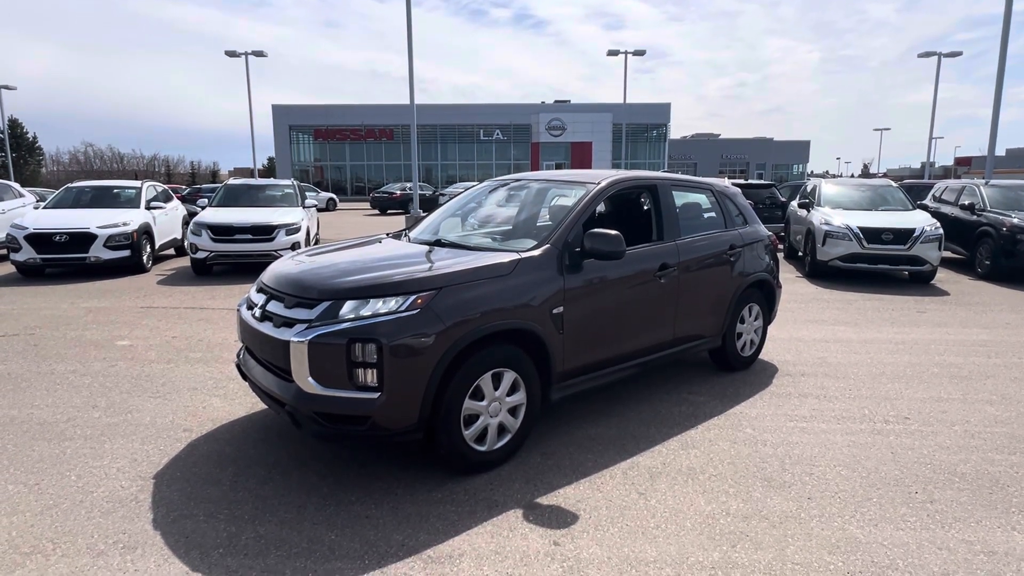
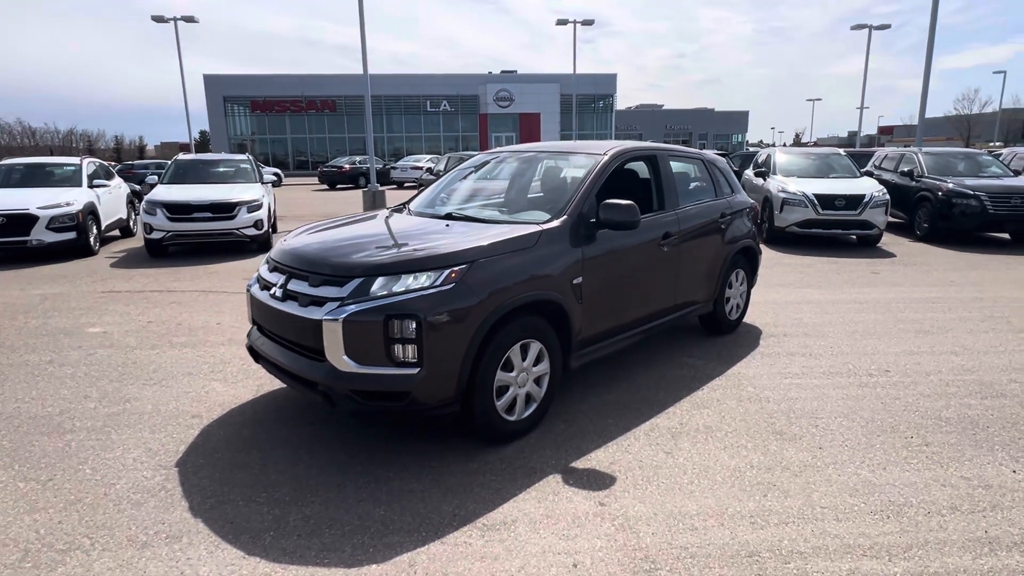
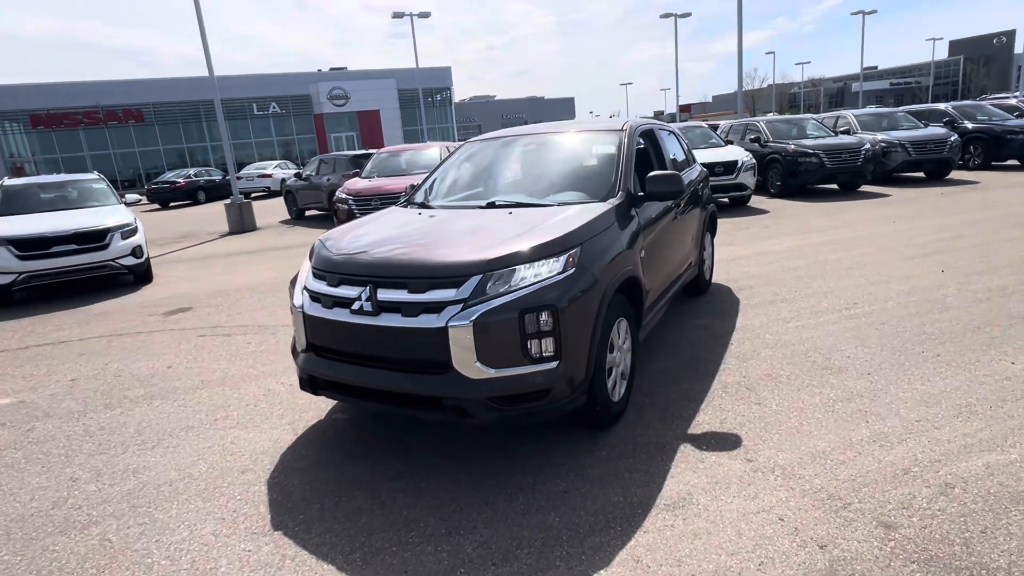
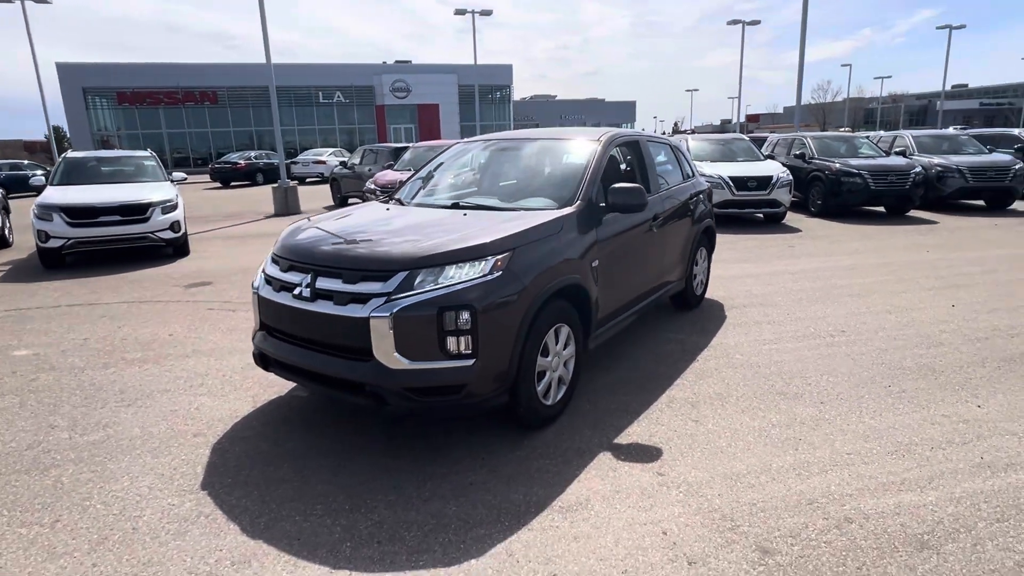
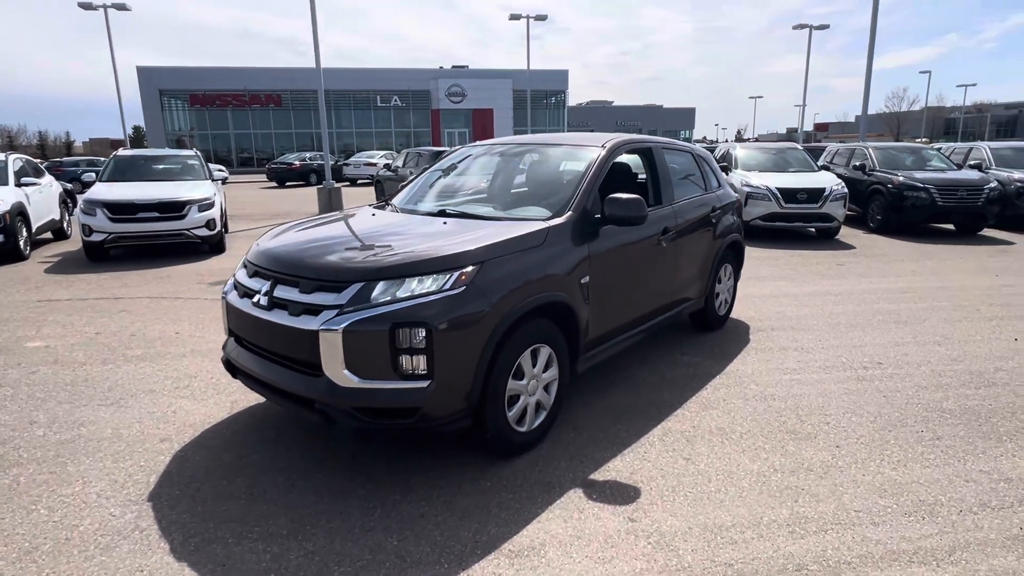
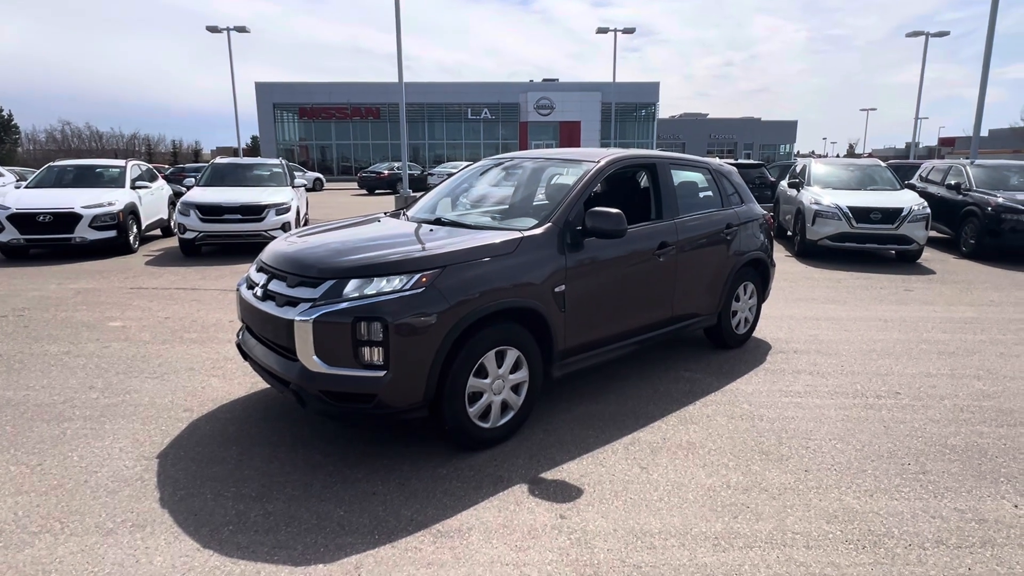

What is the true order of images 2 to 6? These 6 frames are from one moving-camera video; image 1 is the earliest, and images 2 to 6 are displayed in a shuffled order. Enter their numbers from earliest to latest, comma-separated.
6, 2, 5, 4, 3
